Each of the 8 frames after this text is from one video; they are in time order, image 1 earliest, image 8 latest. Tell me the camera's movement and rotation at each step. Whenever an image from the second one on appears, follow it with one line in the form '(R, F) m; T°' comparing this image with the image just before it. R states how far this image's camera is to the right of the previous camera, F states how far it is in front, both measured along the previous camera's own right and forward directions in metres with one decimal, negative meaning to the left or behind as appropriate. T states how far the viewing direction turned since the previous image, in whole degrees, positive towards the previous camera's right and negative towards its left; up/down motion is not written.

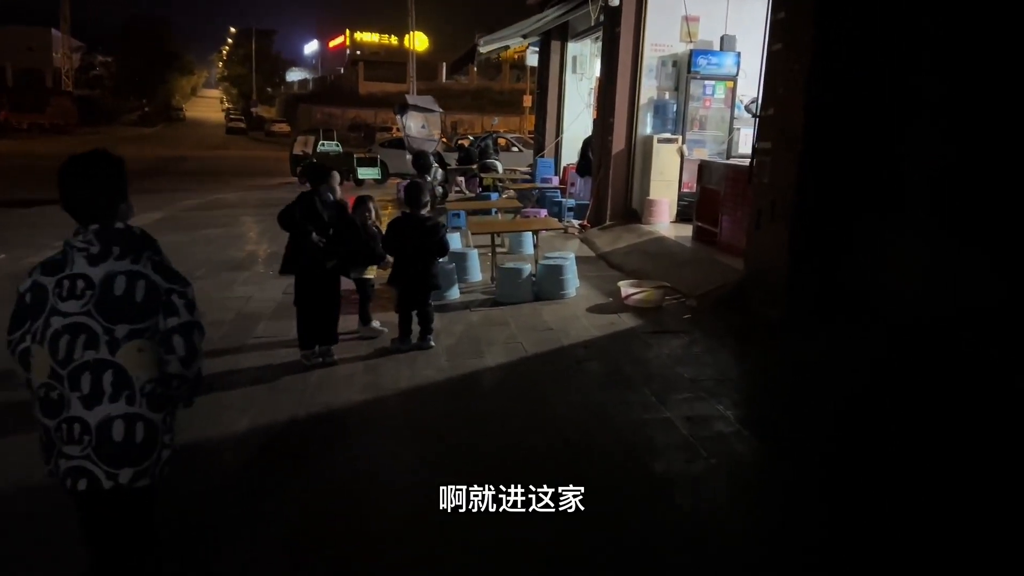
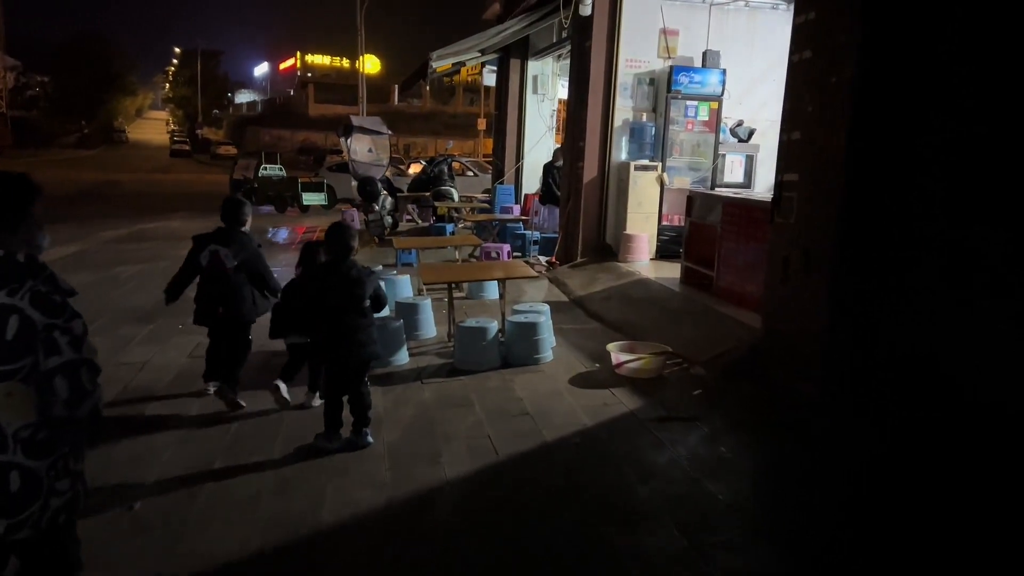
(-0.1, +1.3) m; +3°
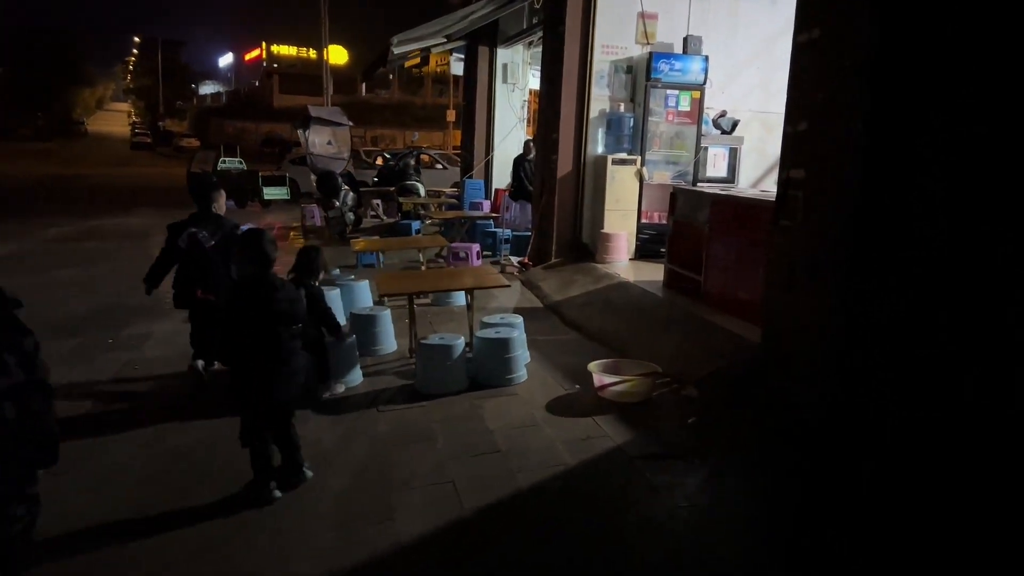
(0.0, +0.6) m; +2°
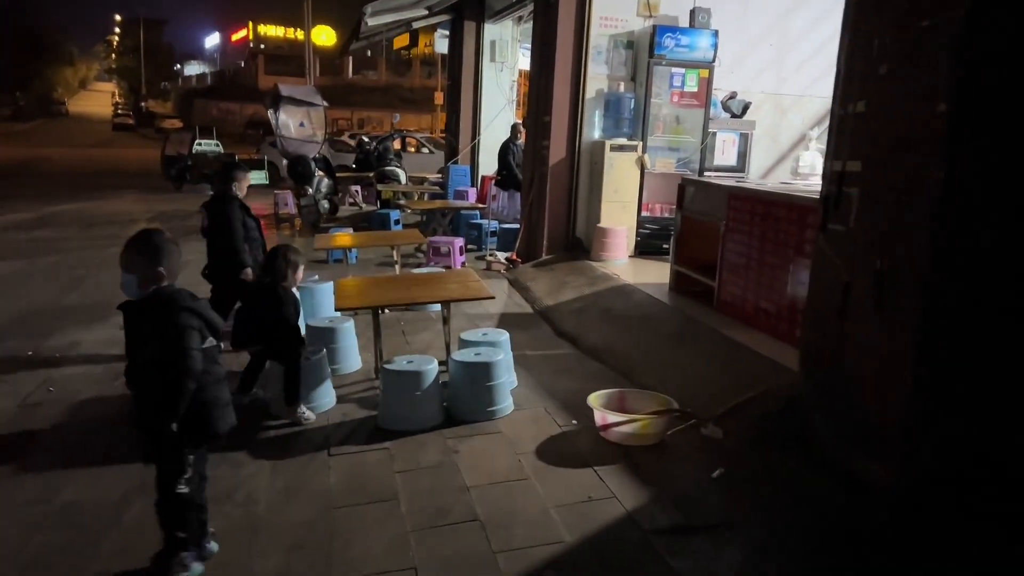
(0.0, +0.9) m; +1°
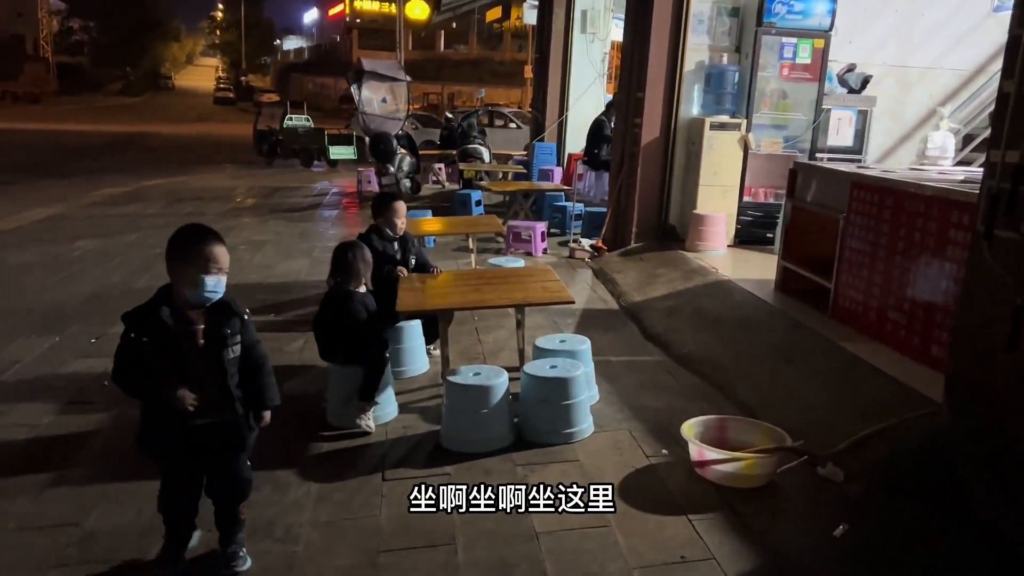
(0.0, +0.5) m; -6°
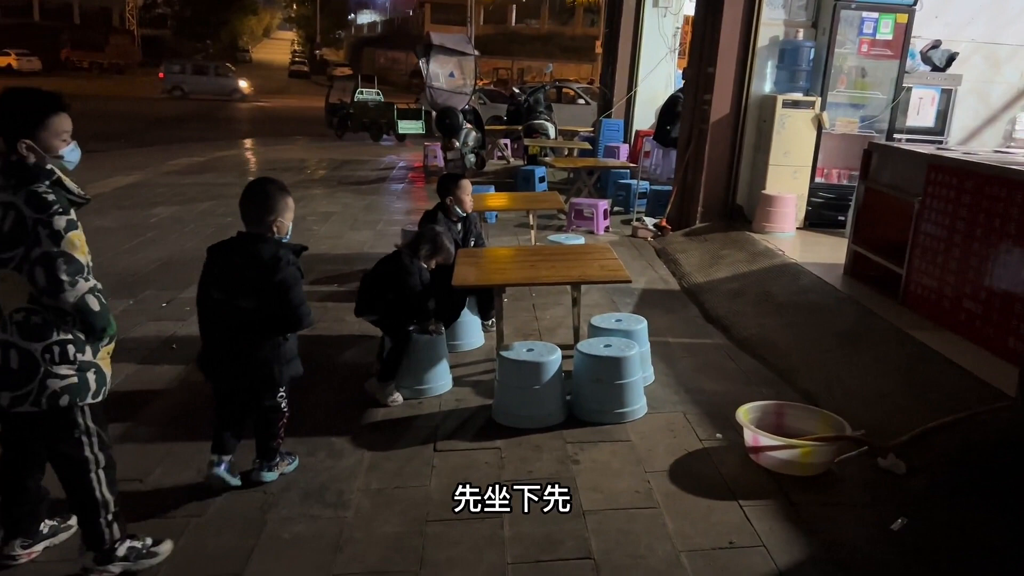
(0.0, 0.0) m; -5°
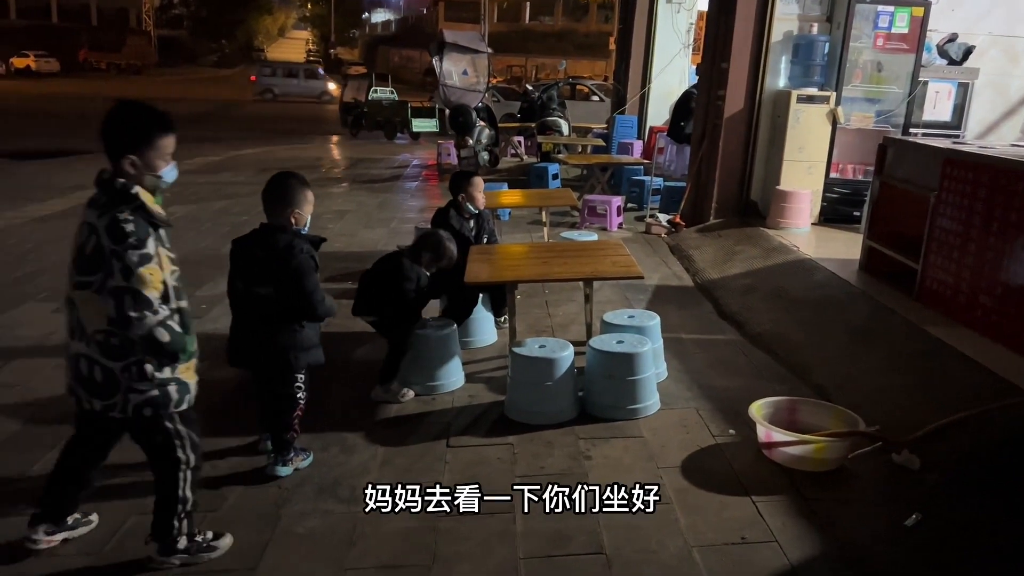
(0.0, 0.0) m; -1°
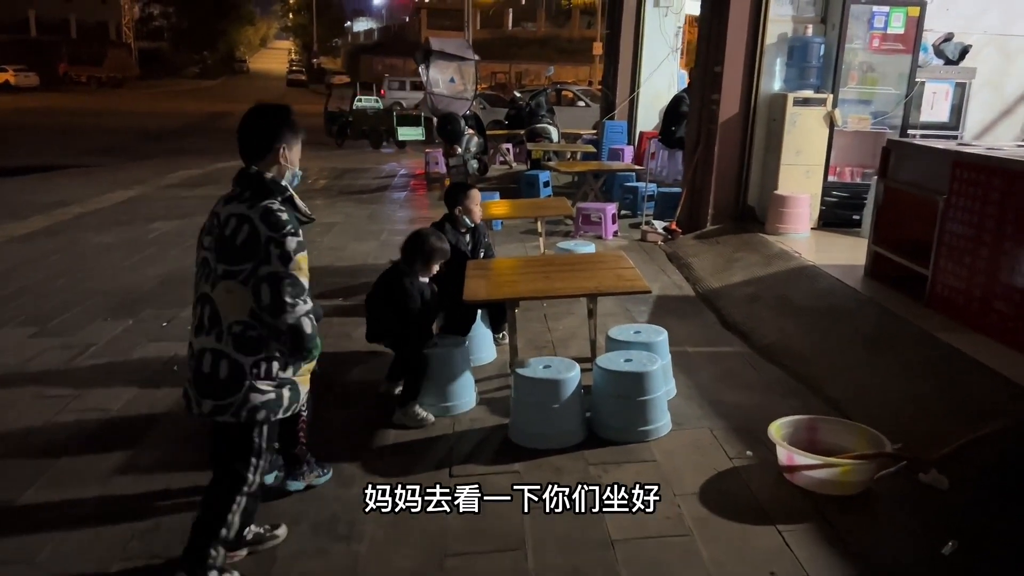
(-0.1, +0.2) m; +1°
